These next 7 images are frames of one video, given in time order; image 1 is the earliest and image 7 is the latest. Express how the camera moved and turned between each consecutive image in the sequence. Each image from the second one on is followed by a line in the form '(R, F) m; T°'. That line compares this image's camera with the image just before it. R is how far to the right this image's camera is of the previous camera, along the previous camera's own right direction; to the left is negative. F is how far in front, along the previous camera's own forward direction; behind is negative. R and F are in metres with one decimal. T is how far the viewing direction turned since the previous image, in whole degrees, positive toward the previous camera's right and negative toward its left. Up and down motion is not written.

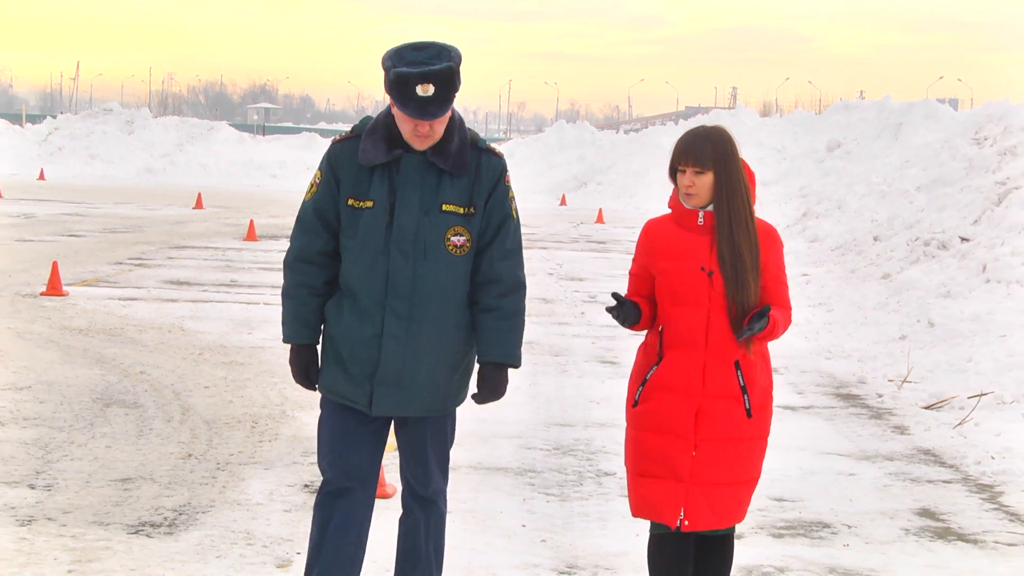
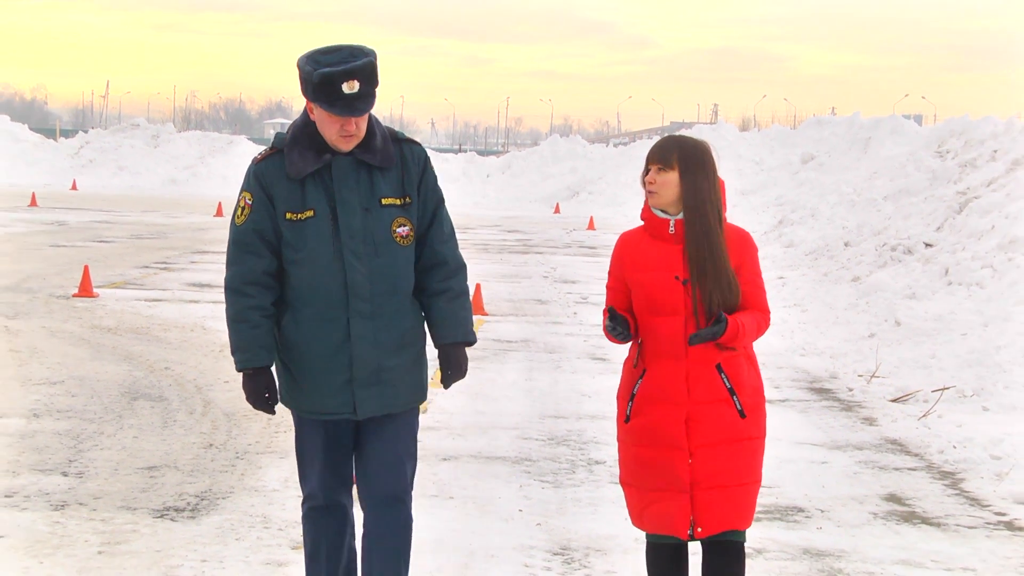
(0.0, -0.4) m; 0°
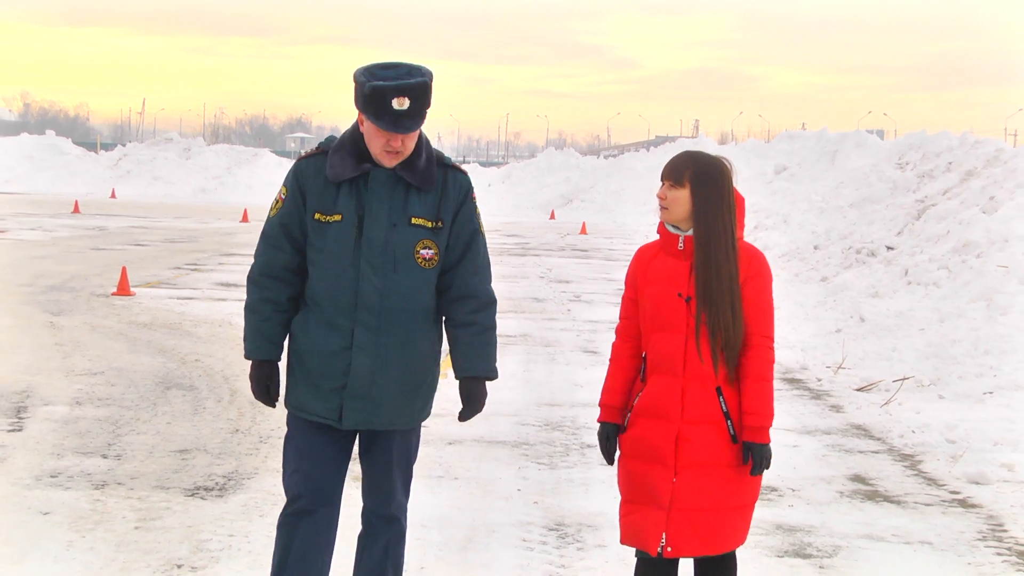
(0.0, -0.5) m; 0°
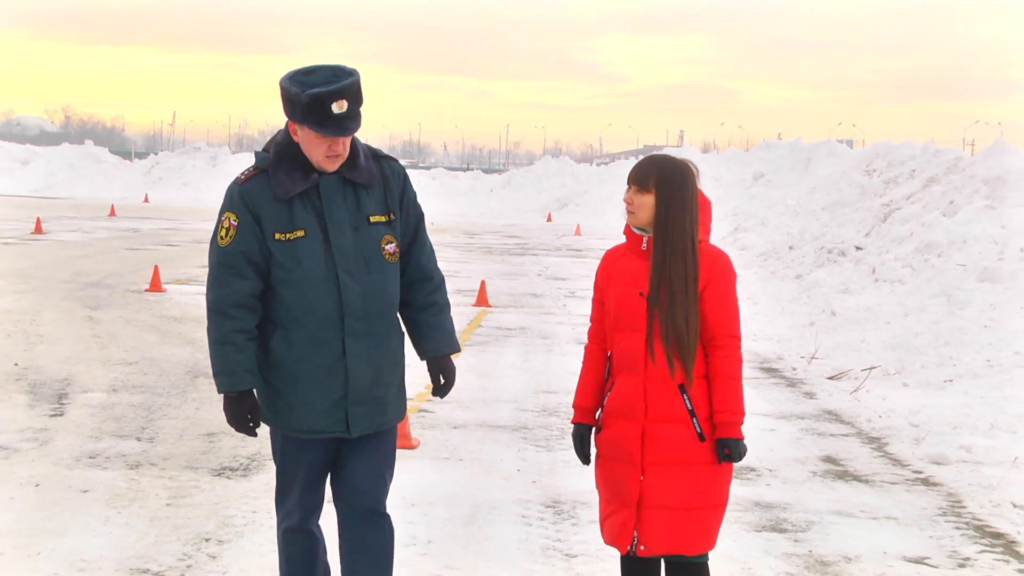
(0.0, -0.5) m; 0°
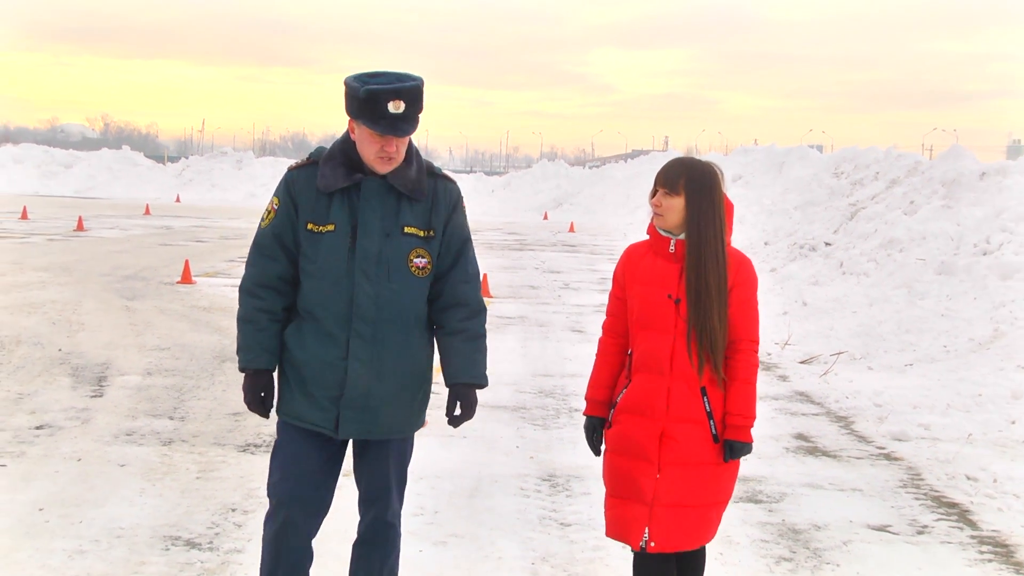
(0.0, -0.6) m; 0°
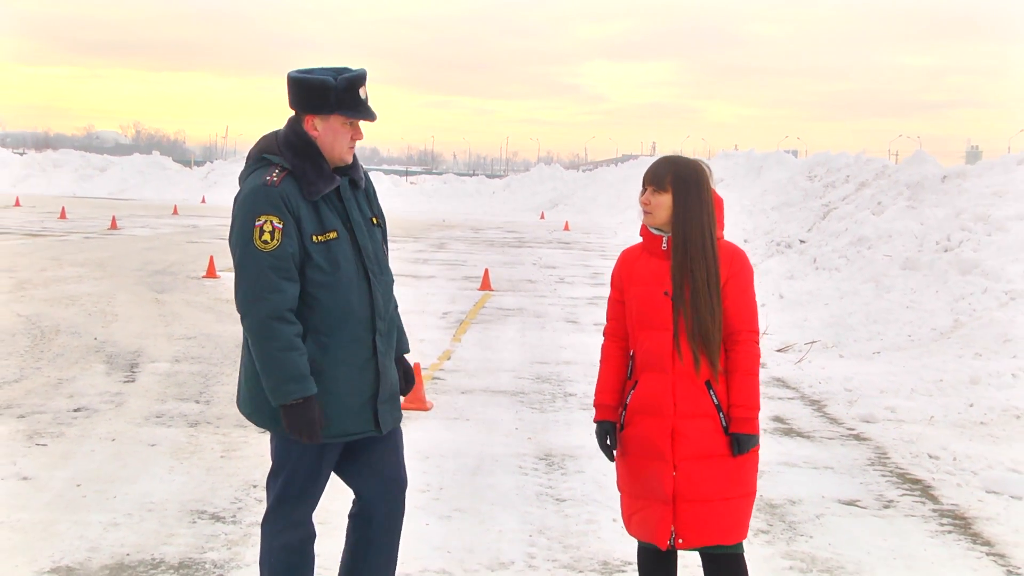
(0.0, -0.5) m; 0°
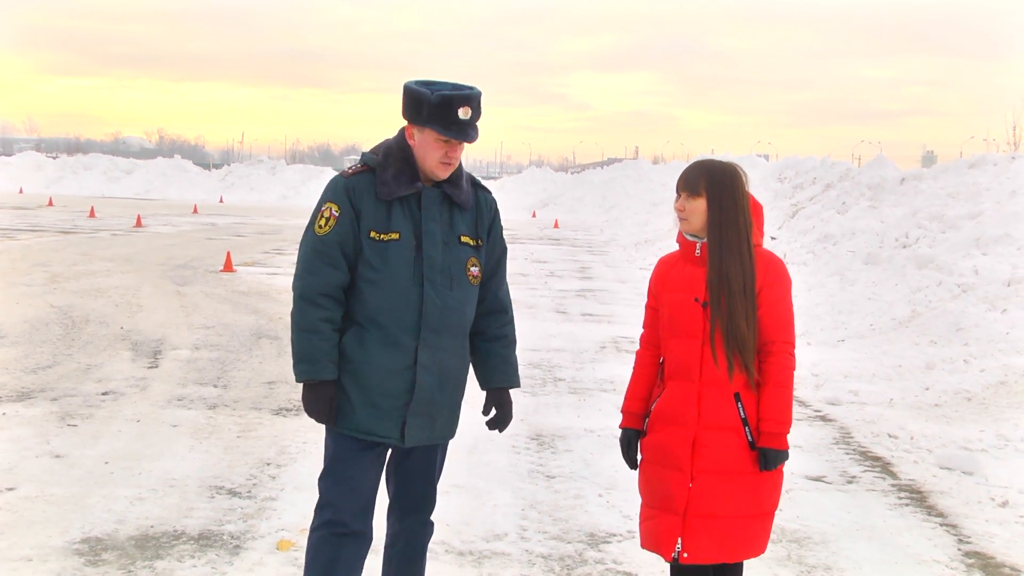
(0.0, -0.6) m; 0°
